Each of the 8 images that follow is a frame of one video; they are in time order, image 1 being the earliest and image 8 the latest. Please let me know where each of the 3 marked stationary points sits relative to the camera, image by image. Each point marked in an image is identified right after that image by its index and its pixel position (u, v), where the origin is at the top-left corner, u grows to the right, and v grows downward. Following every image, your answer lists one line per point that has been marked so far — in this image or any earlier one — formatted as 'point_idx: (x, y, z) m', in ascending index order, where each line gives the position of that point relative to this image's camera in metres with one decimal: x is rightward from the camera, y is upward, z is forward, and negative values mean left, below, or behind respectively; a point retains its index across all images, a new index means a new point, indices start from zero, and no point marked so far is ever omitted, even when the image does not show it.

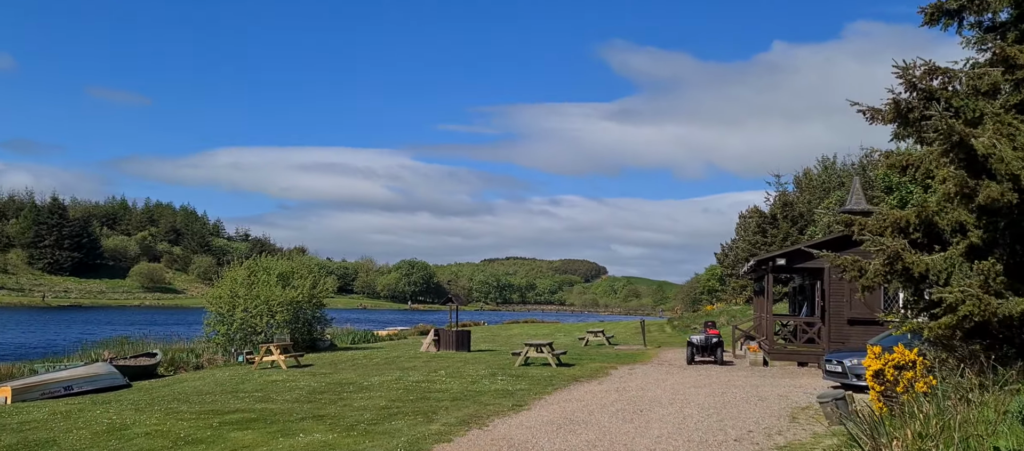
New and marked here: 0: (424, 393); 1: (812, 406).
0: (-1.7, -3.3, +16.9) m
1: (+5.4, -3.3, +15.5) m
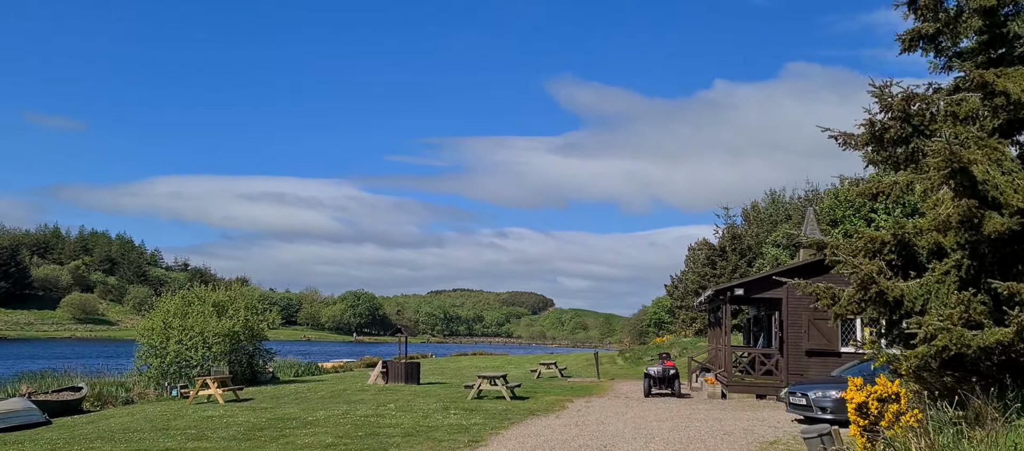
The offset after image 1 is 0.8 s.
0: (-2.6, -3.8, +15.9) m
1: (+4.6, -3.7, +14.9) m
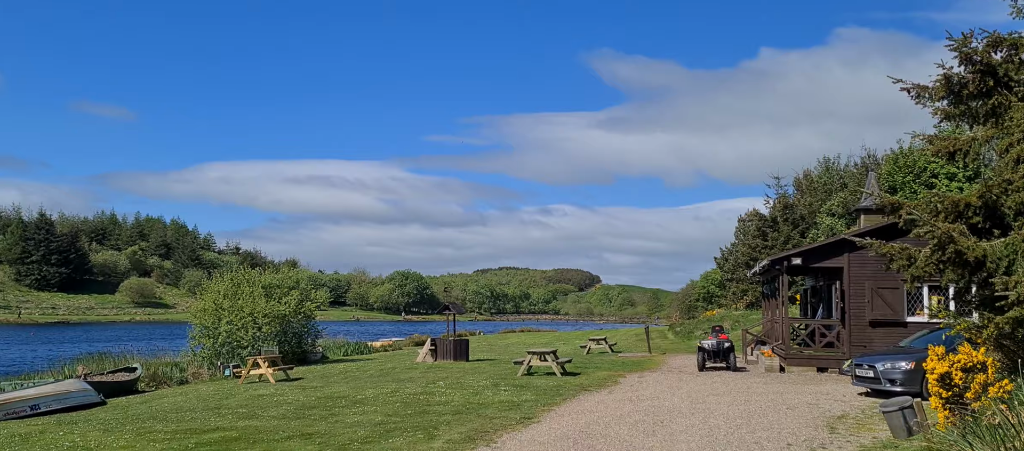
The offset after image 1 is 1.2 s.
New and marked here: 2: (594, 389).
0: (-1.6, -3.3, +15.5) m
1: (+5.5, -3.1, +14.2) m
2: (+1.8, -3.7, +19.4) m
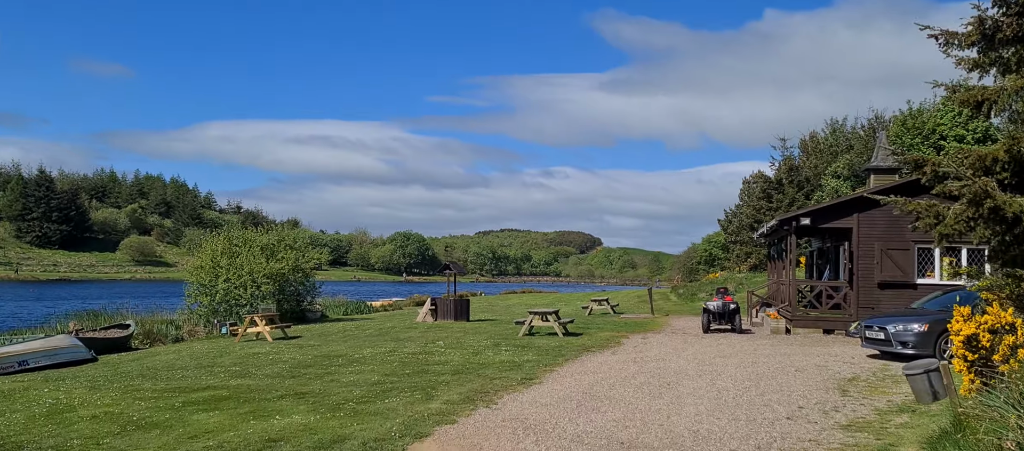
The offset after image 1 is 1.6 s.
0: (-1.6, -2.5, +15.1) m
1: (+5.5, -2.4, +13.8) m
2: (+1.9, -2.8, +19.0) m
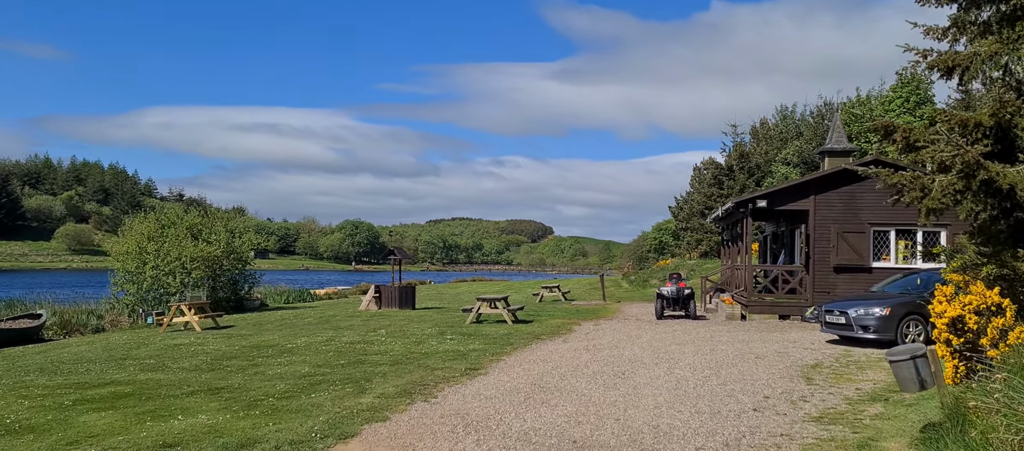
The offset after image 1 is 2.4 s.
0: (-2.5, -2.1, +14.0) m
1: (+4.7, -2.1, +13.1) m
2: (+0.7, -2.4, +18.1) m
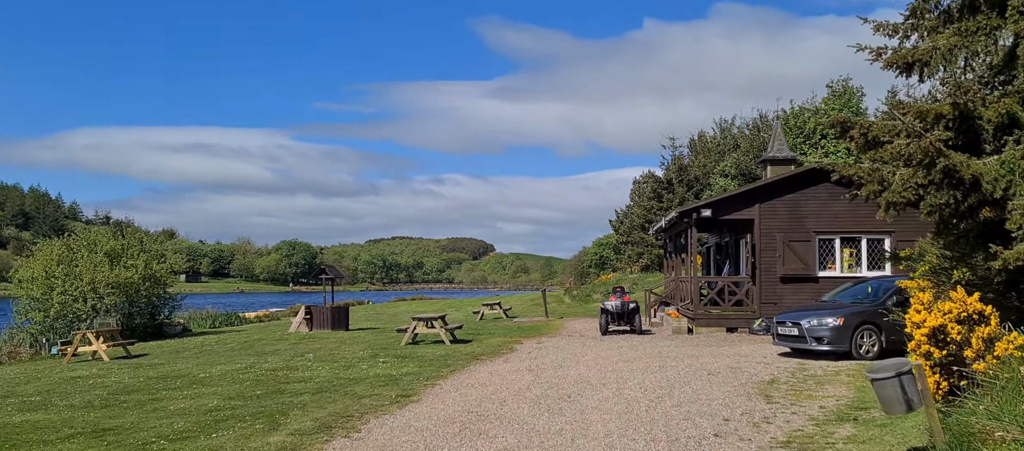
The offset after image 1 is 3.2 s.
0: (-3.5, -2.4, +12.7) m
1: (+3.8, -2.2, +12.3) m
2: (-0.5, -2.6, +17.0) m
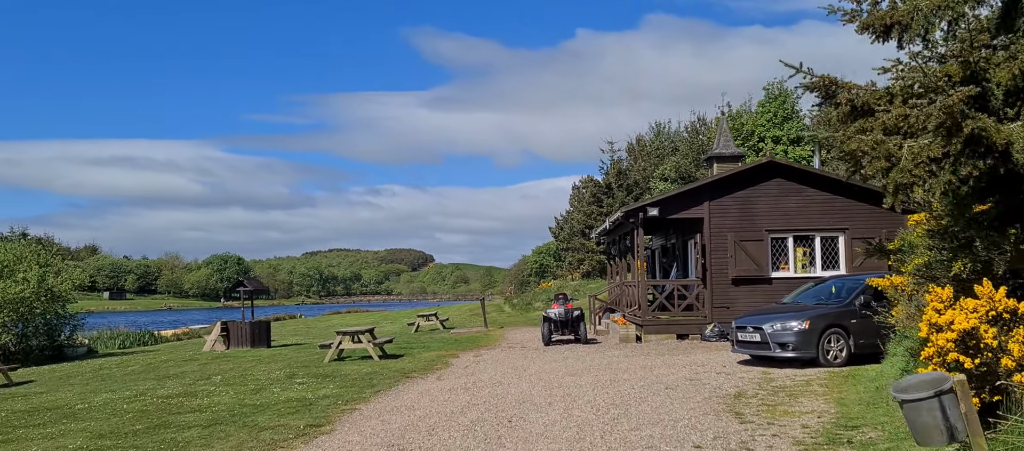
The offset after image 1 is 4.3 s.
0: (-4.3, -2.4, +10.8) m
1: (+2.9, -2.1, +10.9) m
2: (-1.7, -2.7, +15.3) m
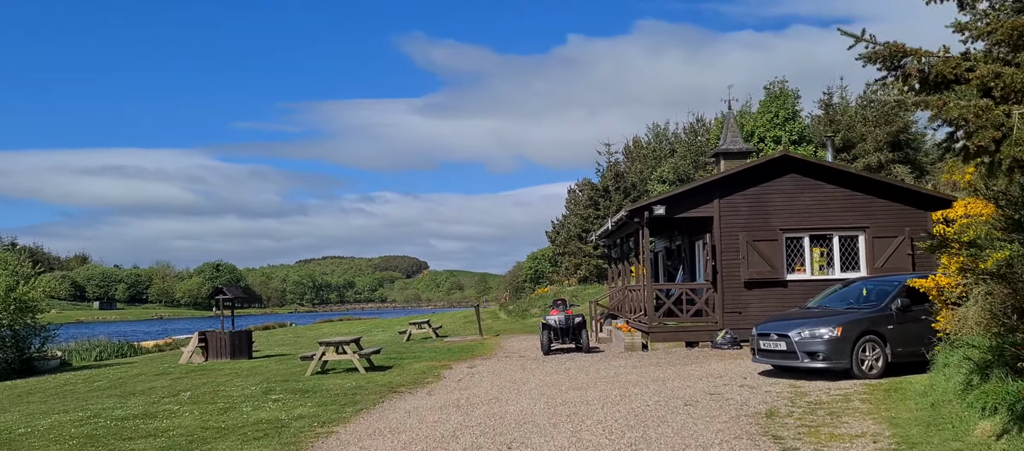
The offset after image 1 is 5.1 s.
0: (-4.3, -2.4, +9.4) m
1: (+2.9, -2.0, +9.5) m
2: (-1.7, -2.7, +13.9) m
